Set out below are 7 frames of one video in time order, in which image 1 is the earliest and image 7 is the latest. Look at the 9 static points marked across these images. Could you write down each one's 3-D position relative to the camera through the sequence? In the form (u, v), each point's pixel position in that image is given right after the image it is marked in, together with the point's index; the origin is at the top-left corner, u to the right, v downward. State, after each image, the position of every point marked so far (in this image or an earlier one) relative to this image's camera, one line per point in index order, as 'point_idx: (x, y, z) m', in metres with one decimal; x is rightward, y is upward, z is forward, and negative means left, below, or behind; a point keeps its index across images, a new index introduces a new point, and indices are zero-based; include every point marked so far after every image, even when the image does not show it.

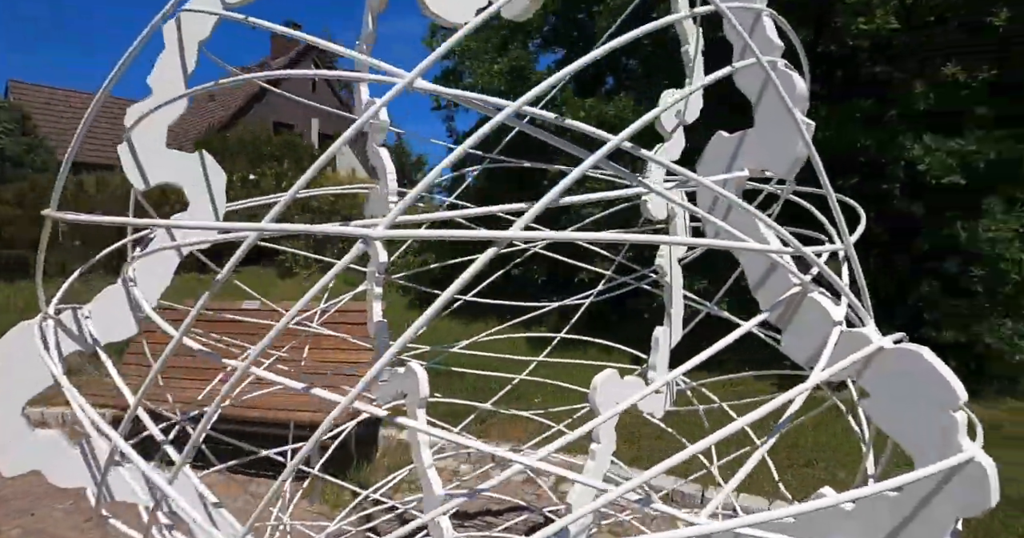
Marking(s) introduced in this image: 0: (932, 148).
0: (+3.4, +1.0, +5.6) m
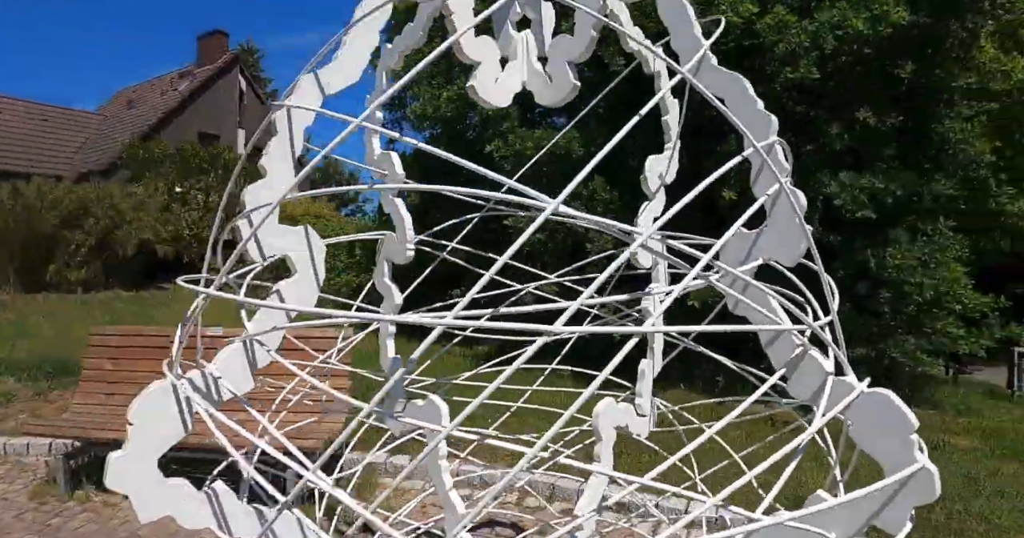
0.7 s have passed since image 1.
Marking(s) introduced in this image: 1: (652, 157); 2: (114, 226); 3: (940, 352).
0: (+3.0, +0.7, +6.2) m
1: (+0.5, +0.4, +2.3) m
2: (-8.6, +1.0, +14.8) m
3: (+4.4, -0.8, +7.0) m
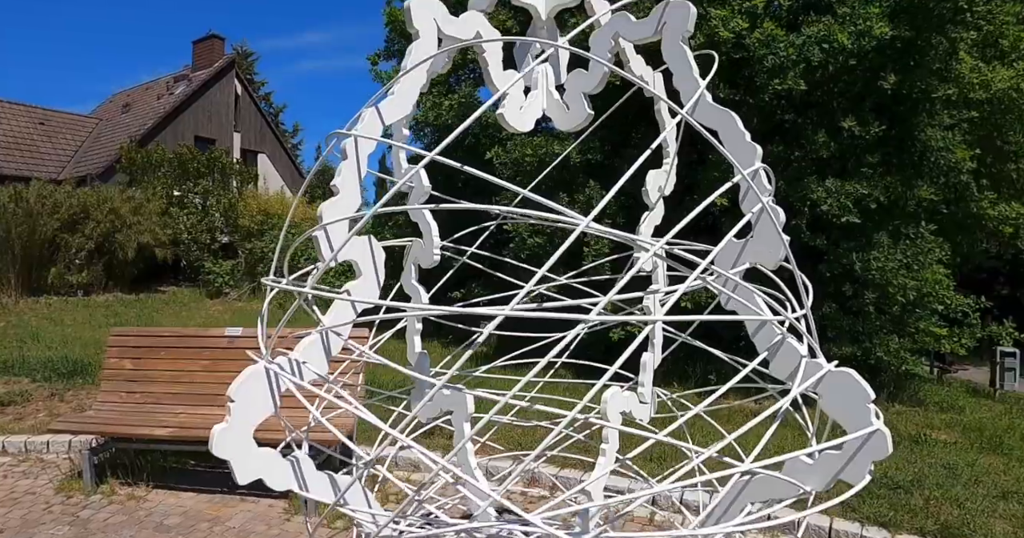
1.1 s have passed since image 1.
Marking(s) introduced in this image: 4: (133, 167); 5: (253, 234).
0: (+3.0, +0.7, +6.5) m
1: (+0.5, +0.4, +2.5) m
2: (-8.7, +0.9, +15.0) m
3: (+4.4, -0.9, +7.3) m
4: (-9.5, +2.6, +17.2) m
5: (-6.2, +0.8, +16.3) m
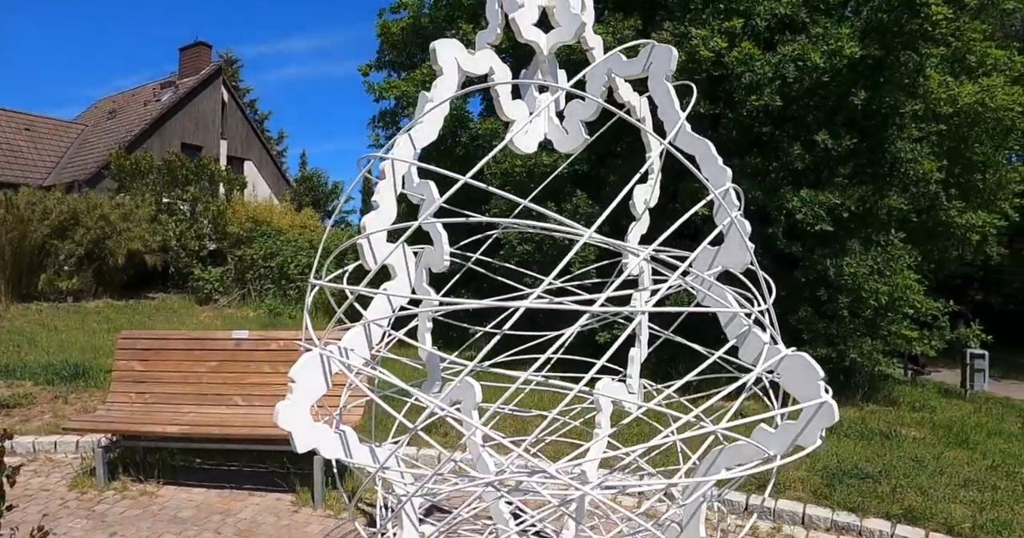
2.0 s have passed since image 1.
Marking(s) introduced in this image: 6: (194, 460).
0: (+2.9, +0.7, +6.8) m
1: (+0.5, +0.3, +2.8) m
2: (-8.9, +0.8, +15.0) m
3: (+4.3, -0.9, +7.7) m
4: (-9.8, +2.4, +17.3) m
5: (-6.5, +0.7, +16.4) m
6: (-2.3, -1.4, +5.0) m
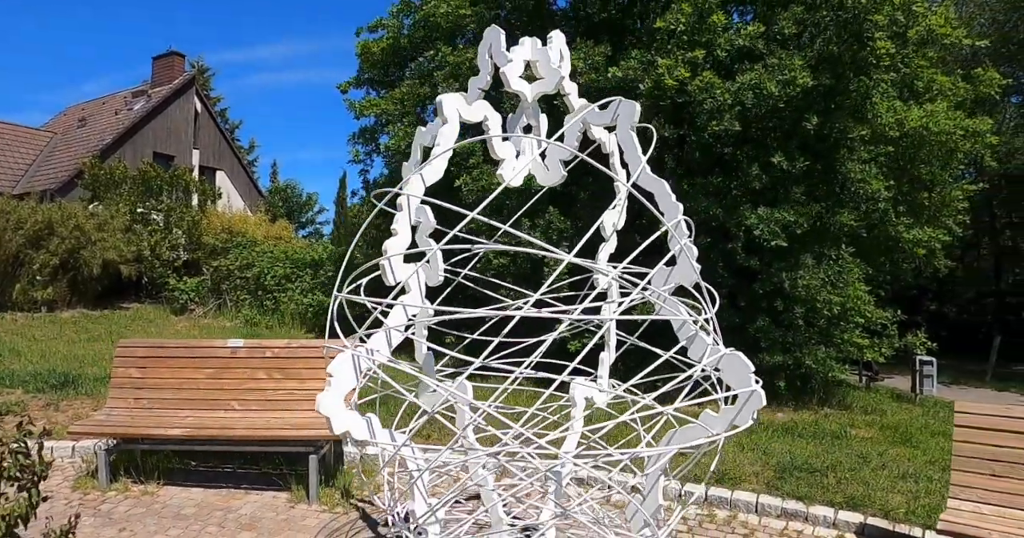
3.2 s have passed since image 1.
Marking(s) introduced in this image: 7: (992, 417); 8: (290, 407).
0: (+2.7, +0.5, +7.4) m
1: (+0.5, +0.3, +3.2) m
2: (-9.5, +0.5, +15.1) m
3: (+4.0, -1.1, +8.2) m
4: (-10.5, +2.2, +17.3) m
5: (-7.1, +0.4, +16.5) m
6: (-2.5, -1.5, +5.3) m
7: (+2.6, -0.8, +3.6) m
8: (-1.7, -1.0, +5.1) m
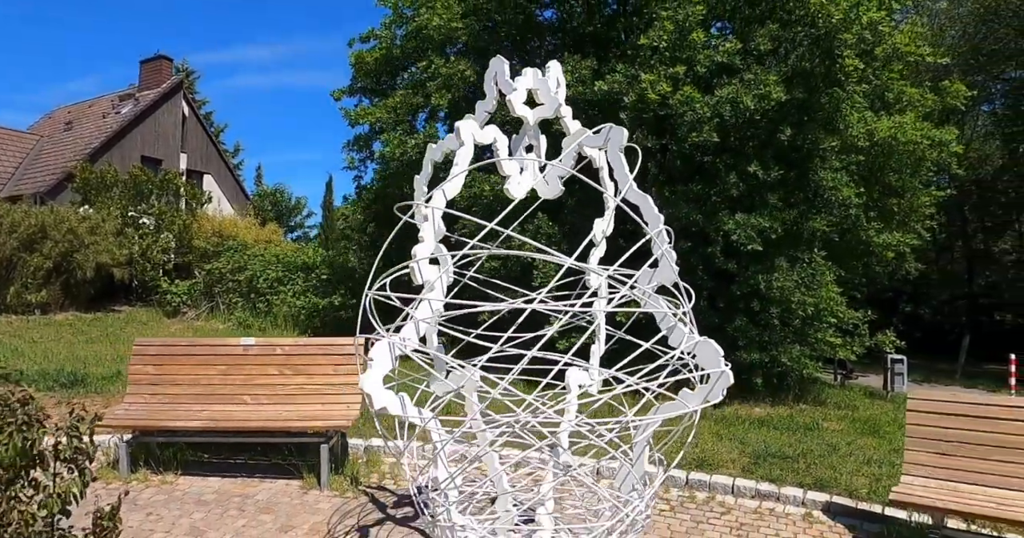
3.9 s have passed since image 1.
0: (+2.6, +0.5, +7.8) m
1: (+0.5, +0.3, +3.6) m
2: (-9.8, +0.5, +15.2) m
3: (+3.9, -1.1, +8.7) m
4: (-10.8, +2.1, +17.5) m
5: (-7.4, +0.3, +16.7) m
6: (-2.5, -1.5, +5.6) m
7: (+2.5, -0.8, +4.1) m
8: (-1.7, -1.1, +5.5) m
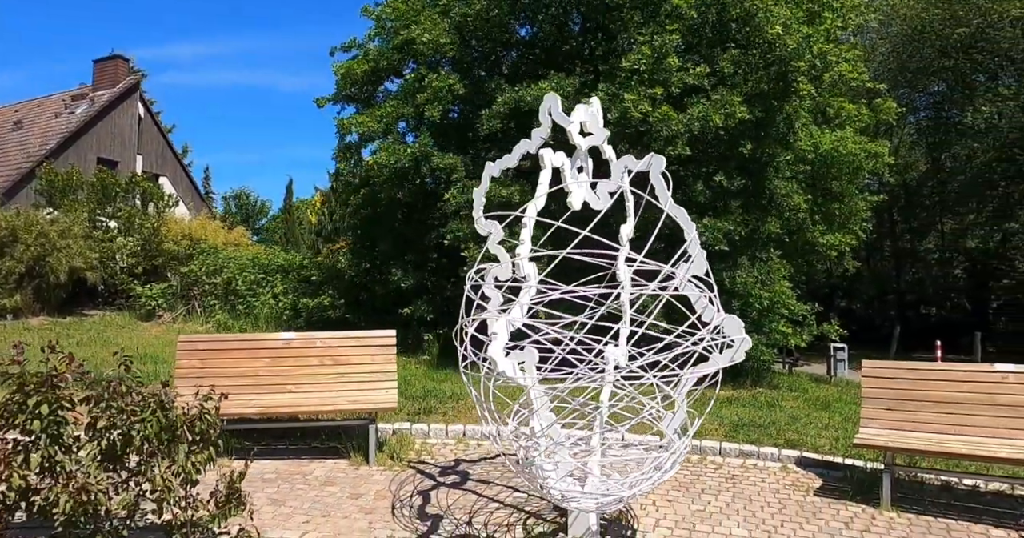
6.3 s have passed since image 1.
0: (+2.5, +0.5, +8.8) m
1: (+0.7, +0.3, +4.5) m
2: (-10.4, +0.4, +15.2) m
3: (+3.8, -1.1, +9.8) m
4: (-11.6, +2.0, +17.4) m
5: (-8.1, +0.3, +16.9) m
6: (-2.4, -1.5, +6.2) m
7: (+2.8, -0.8, +5.1) m
8: (-1.6, -1.1, +6.2) m
